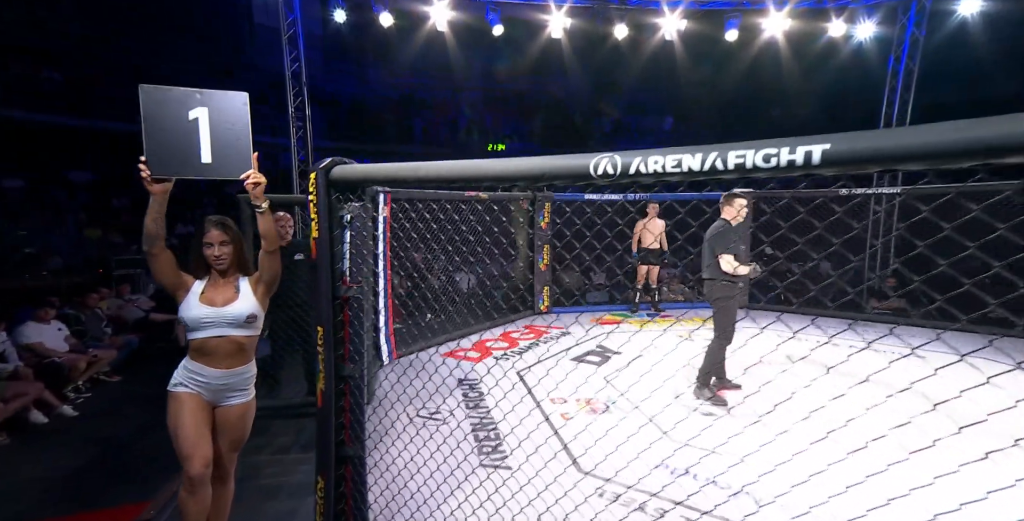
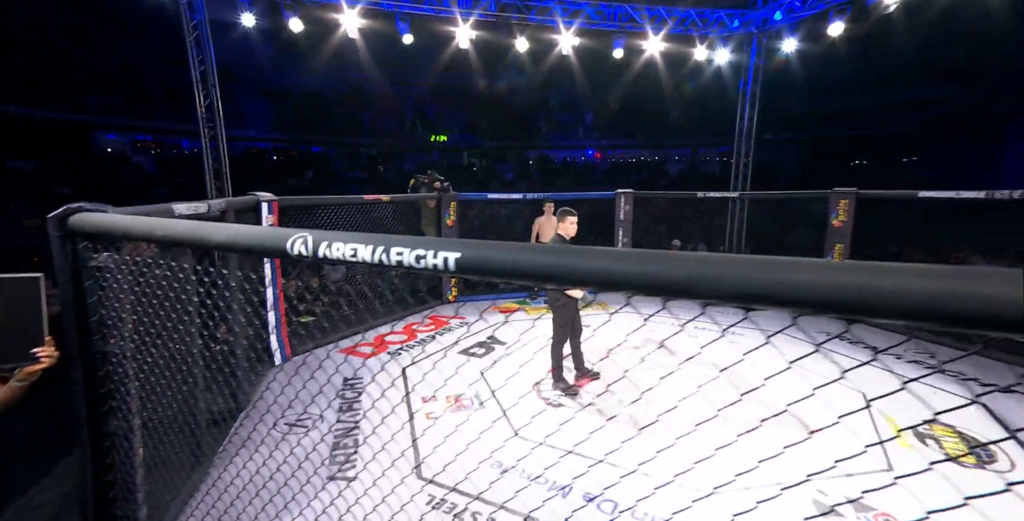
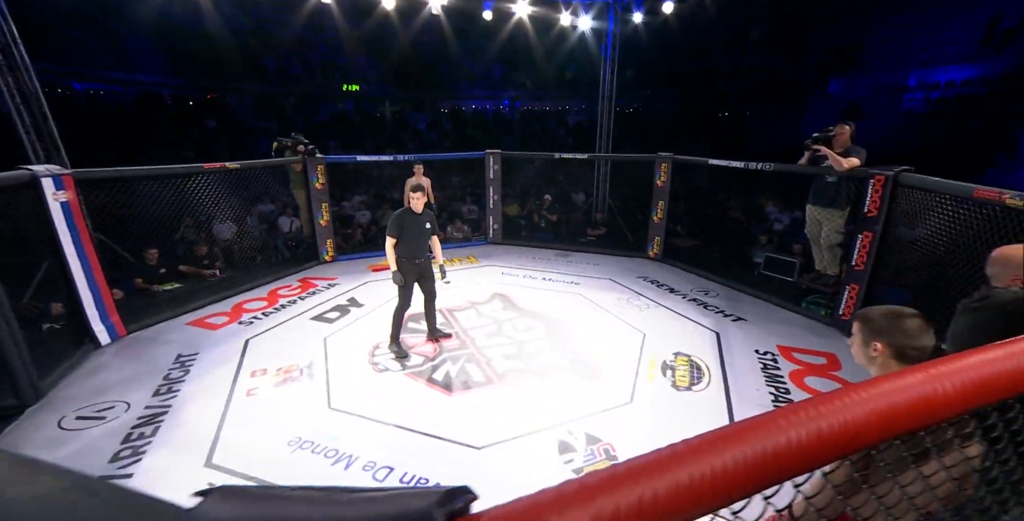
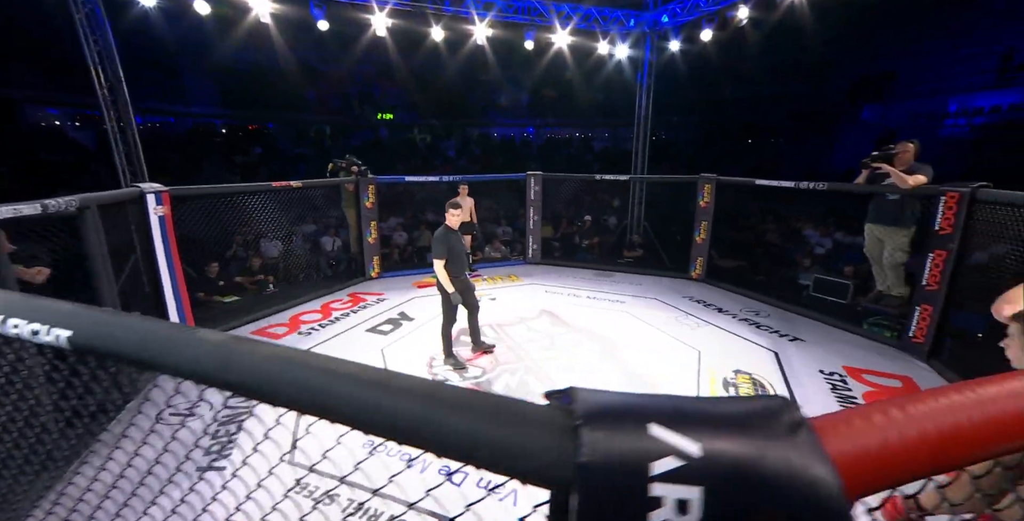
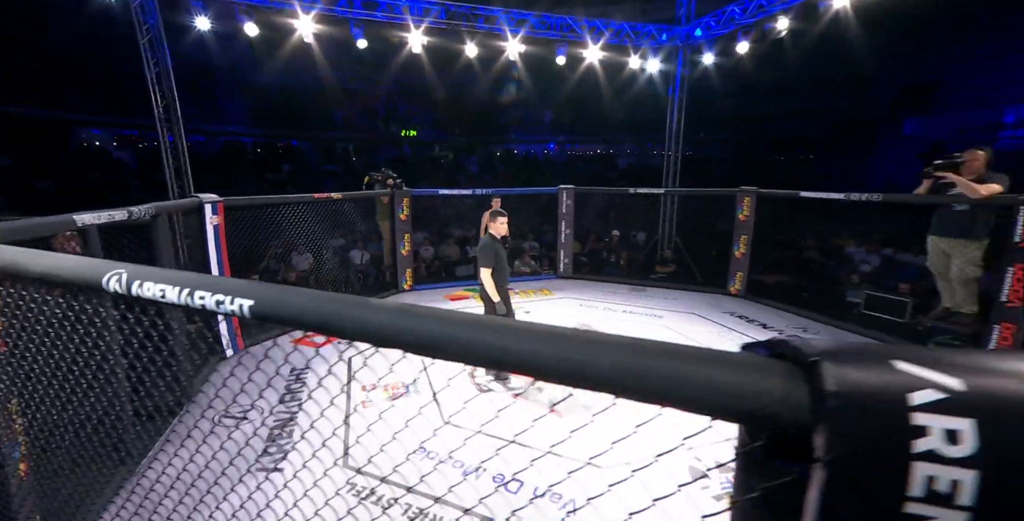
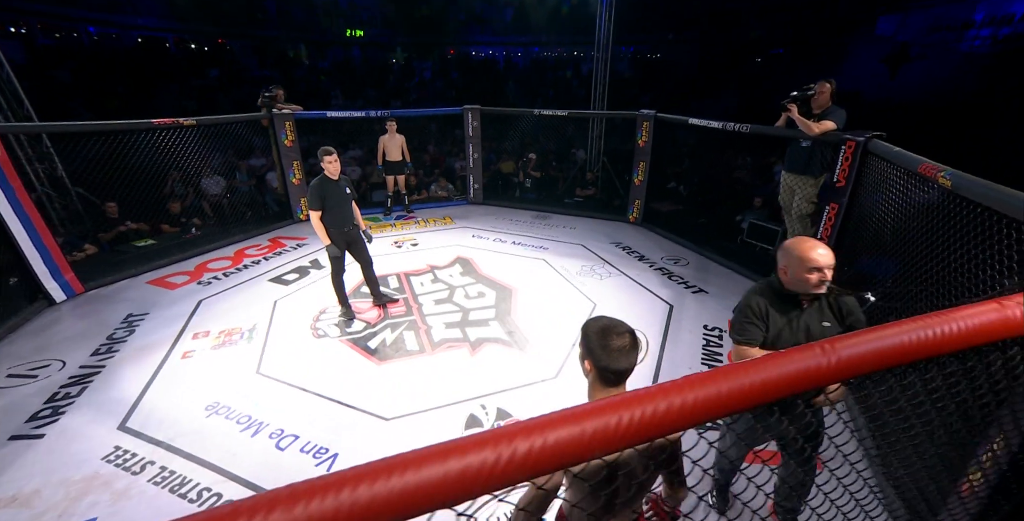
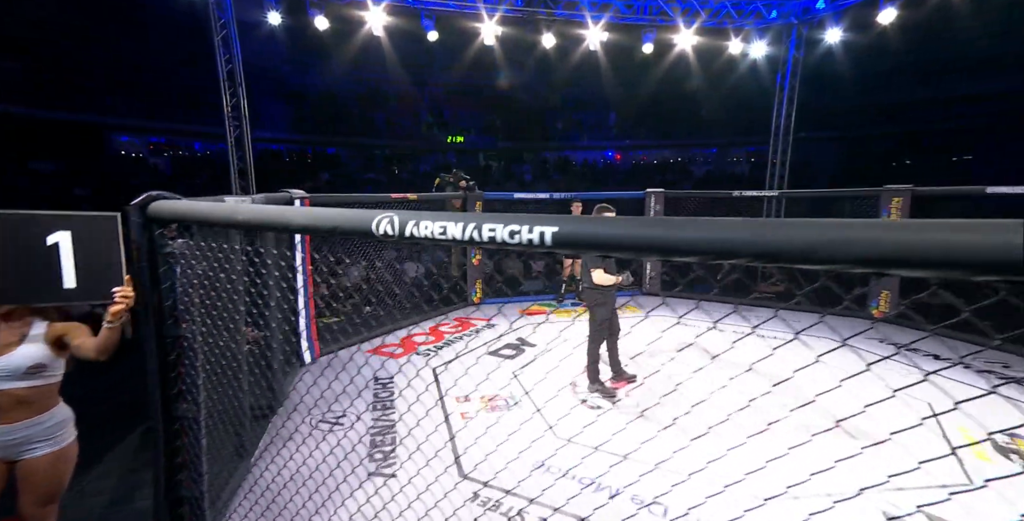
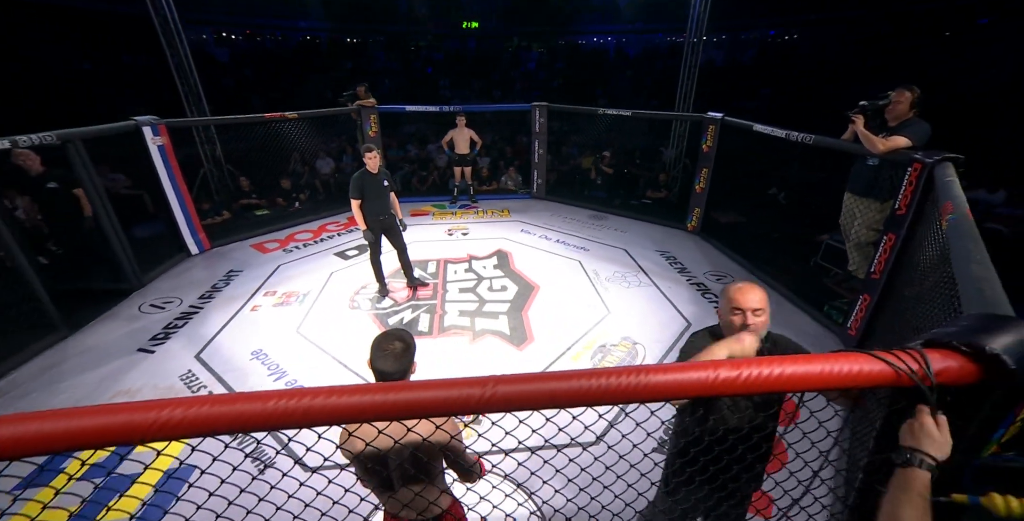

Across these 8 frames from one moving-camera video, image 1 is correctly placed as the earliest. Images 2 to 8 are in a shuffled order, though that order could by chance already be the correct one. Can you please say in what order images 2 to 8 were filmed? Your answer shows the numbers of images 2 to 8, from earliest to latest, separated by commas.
7, 2, 5, 4, 3, 6, 8
